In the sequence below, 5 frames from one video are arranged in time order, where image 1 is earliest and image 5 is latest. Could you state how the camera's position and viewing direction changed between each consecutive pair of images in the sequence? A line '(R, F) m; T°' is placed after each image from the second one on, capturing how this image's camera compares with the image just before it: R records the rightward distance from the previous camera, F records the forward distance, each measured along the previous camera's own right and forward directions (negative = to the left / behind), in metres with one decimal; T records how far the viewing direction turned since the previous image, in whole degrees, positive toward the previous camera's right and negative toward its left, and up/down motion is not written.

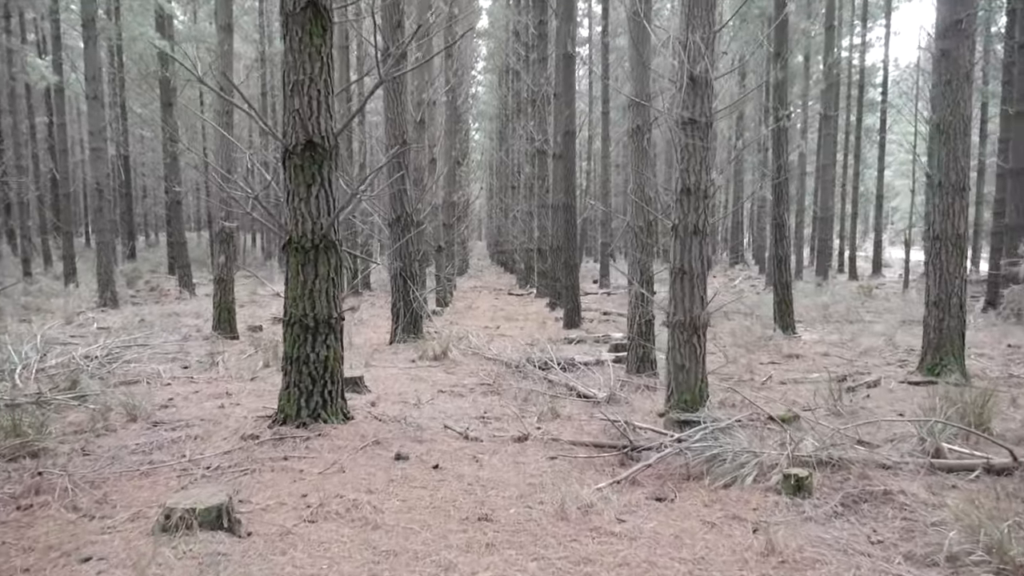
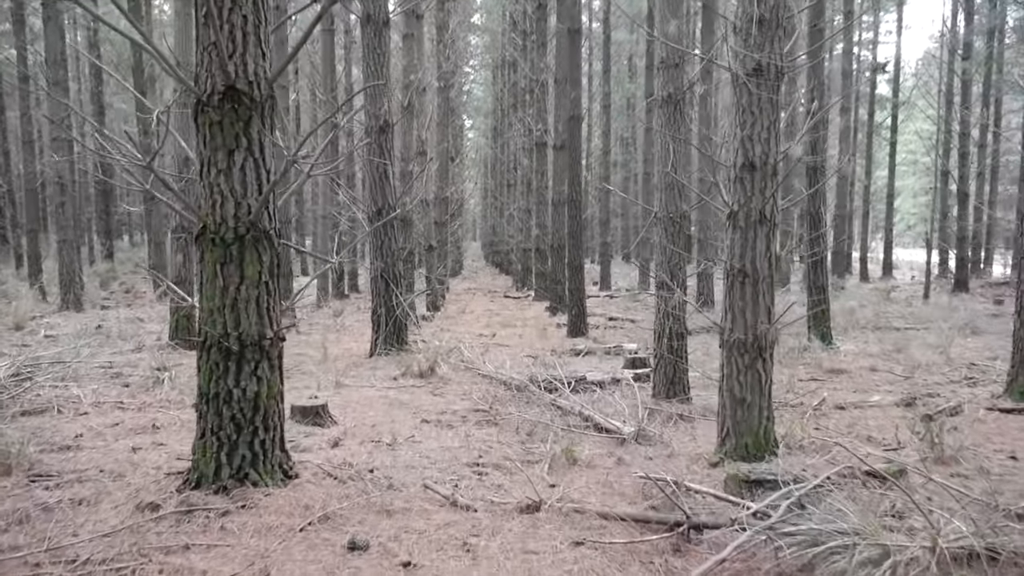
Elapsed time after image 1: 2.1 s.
(0.0, +1.4) m; 0°
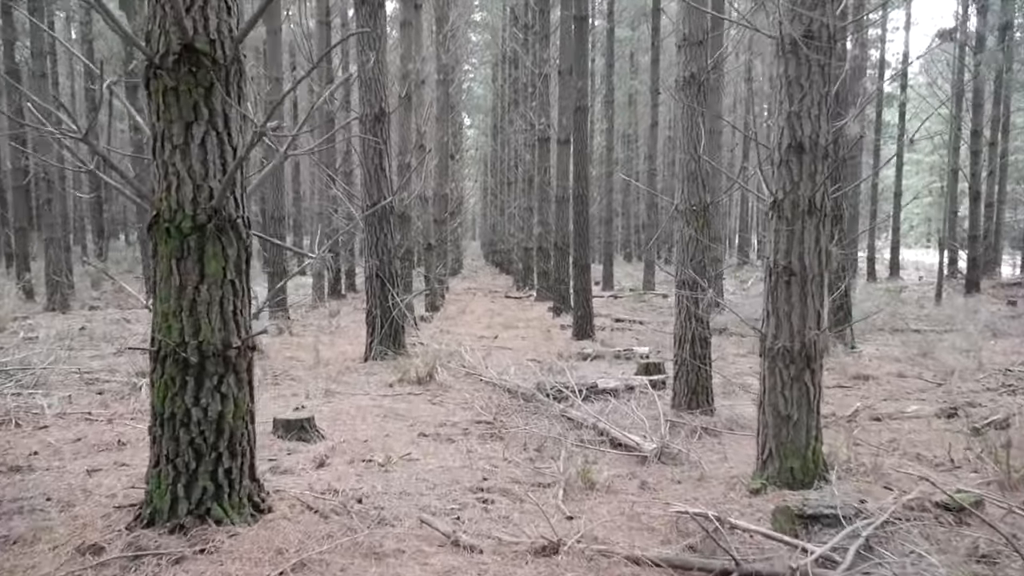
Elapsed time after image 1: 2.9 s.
(0.0, +0.5) m; 0°
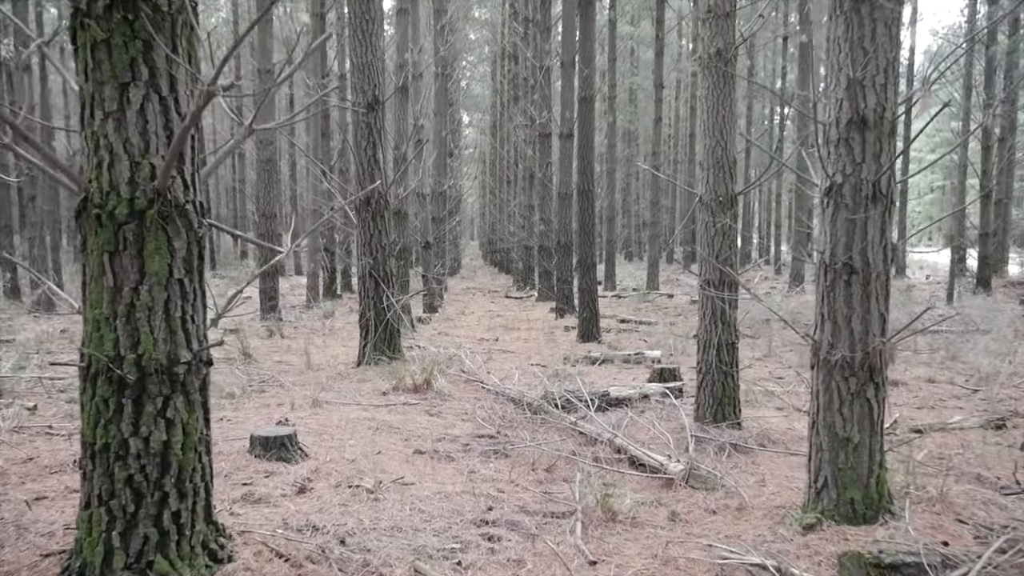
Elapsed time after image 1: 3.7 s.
(0.0, +0.5) m; 0°
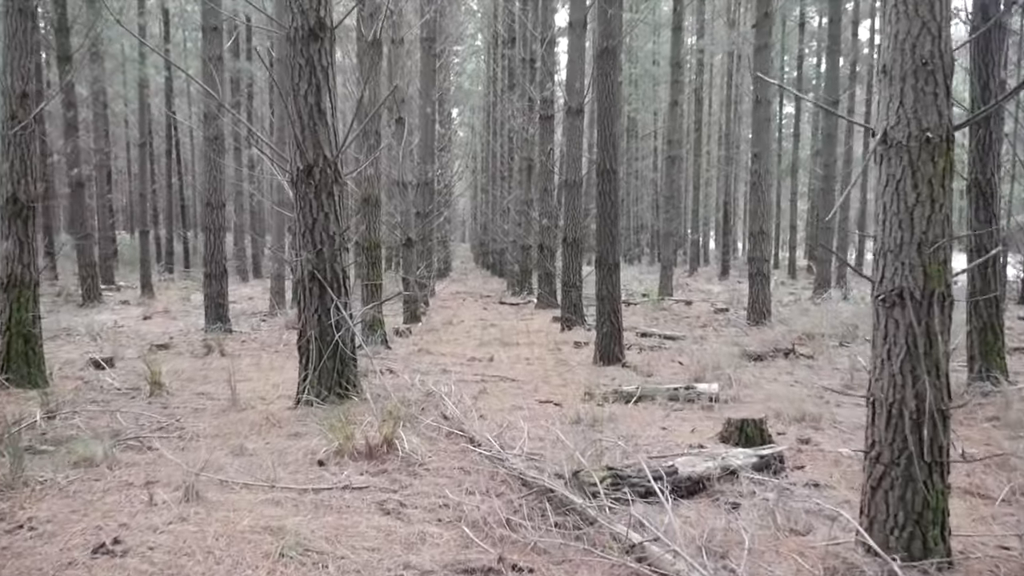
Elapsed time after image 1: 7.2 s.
(-0.1, +2.3) m; +1°
